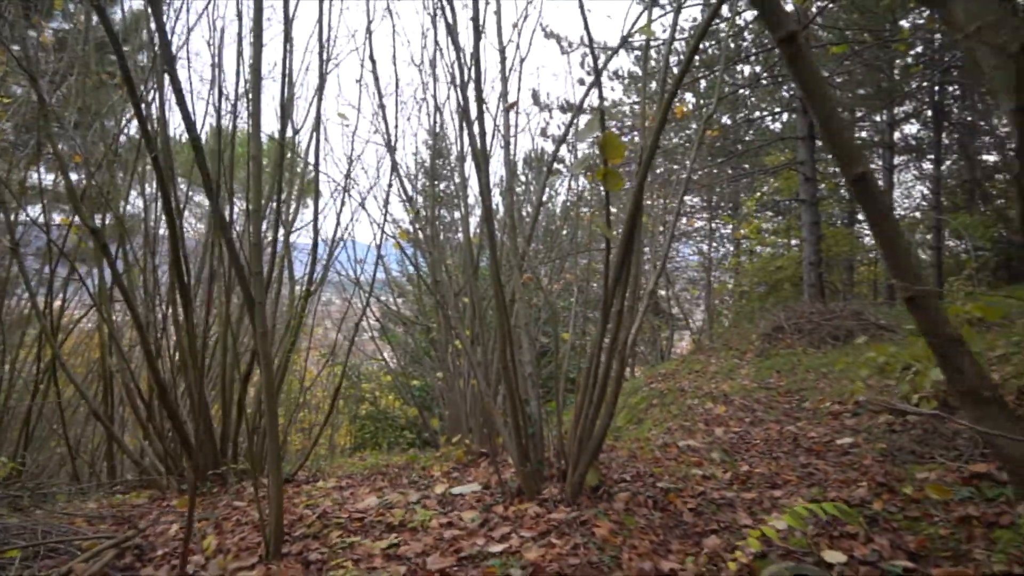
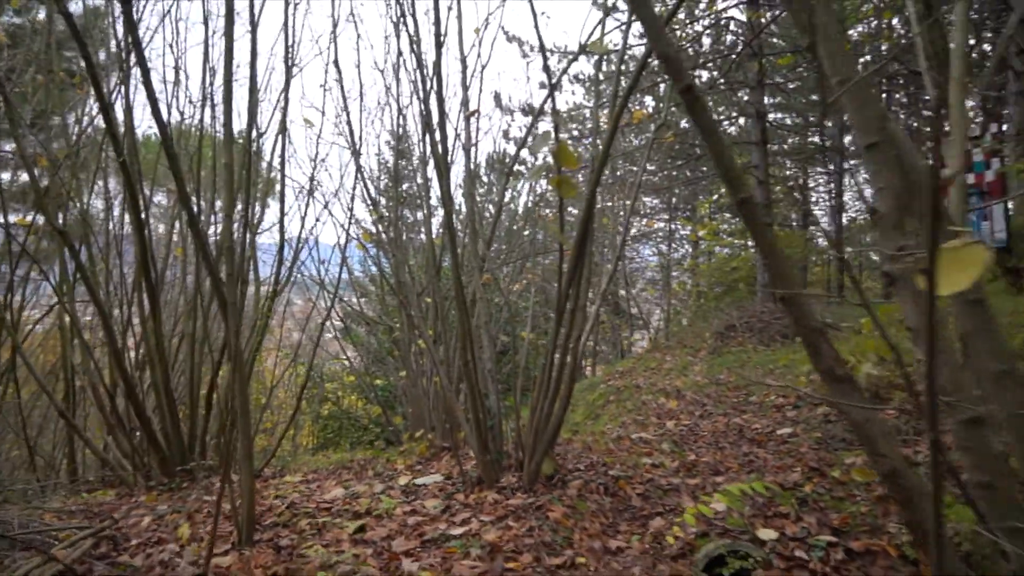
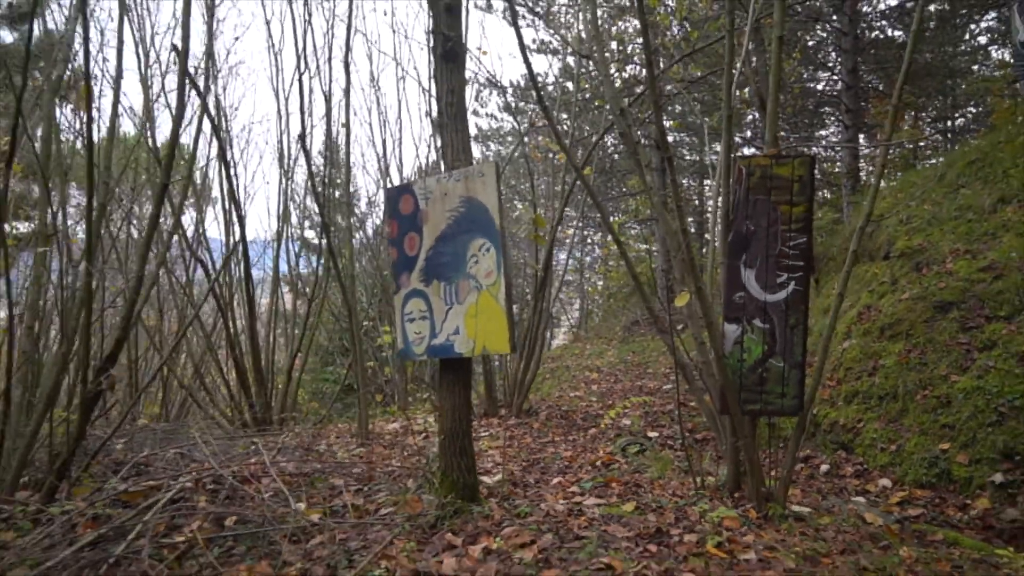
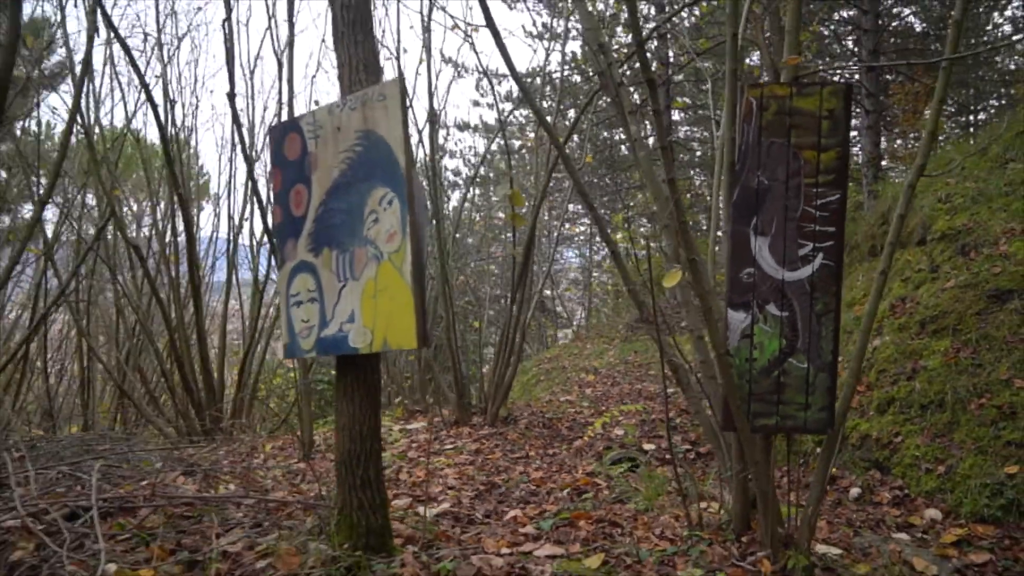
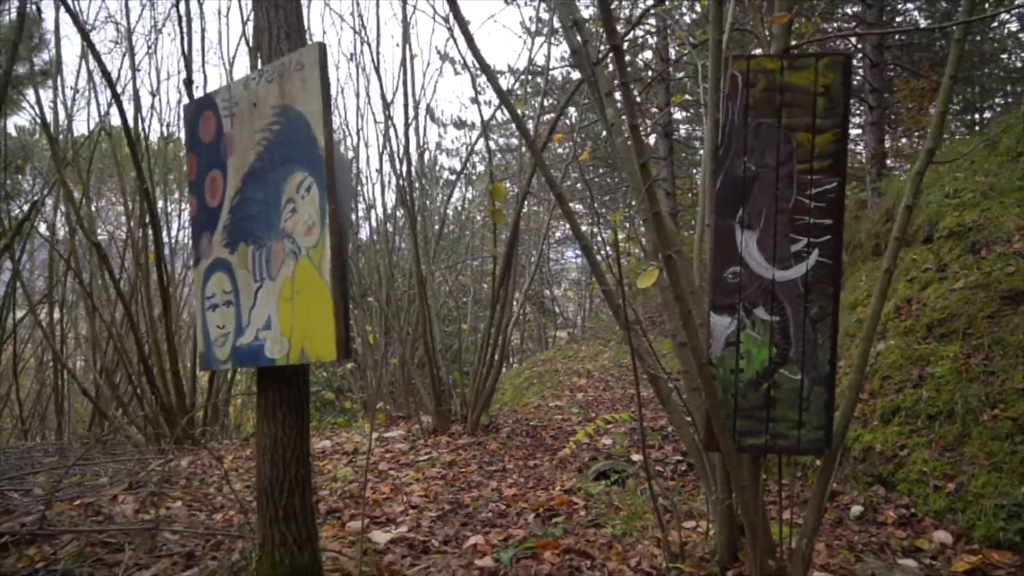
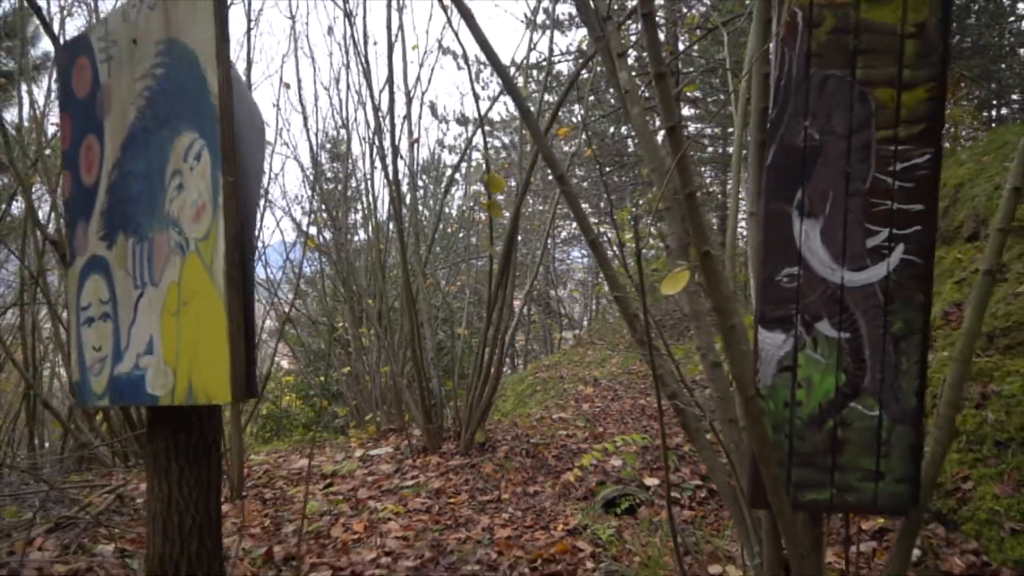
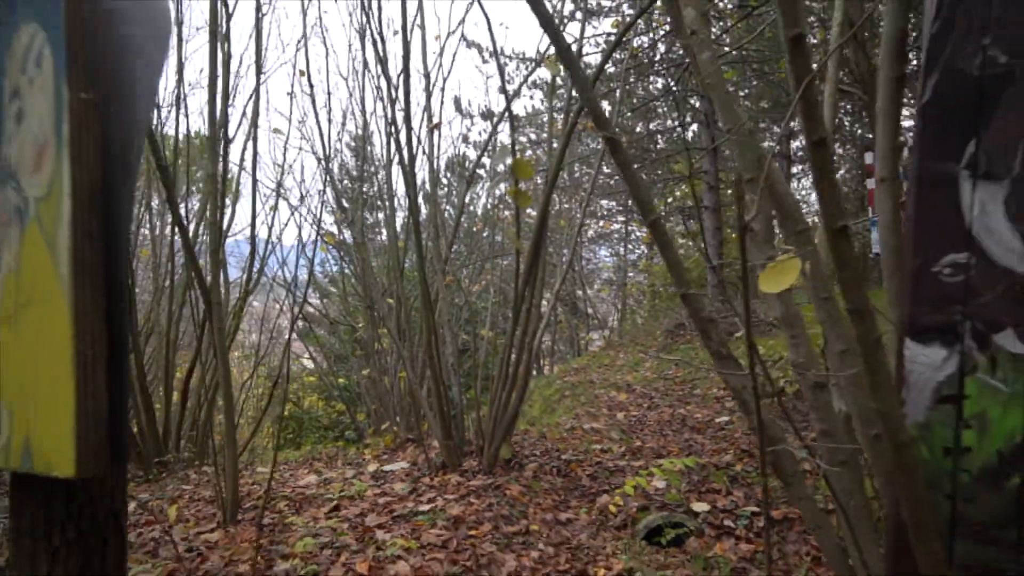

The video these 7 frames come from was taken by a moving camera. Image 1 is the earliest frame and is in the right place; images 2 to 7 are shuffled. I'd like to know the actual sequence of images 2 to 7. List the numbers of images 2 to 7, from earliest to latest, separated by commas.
2, 7, 6, 5, 4, 3
